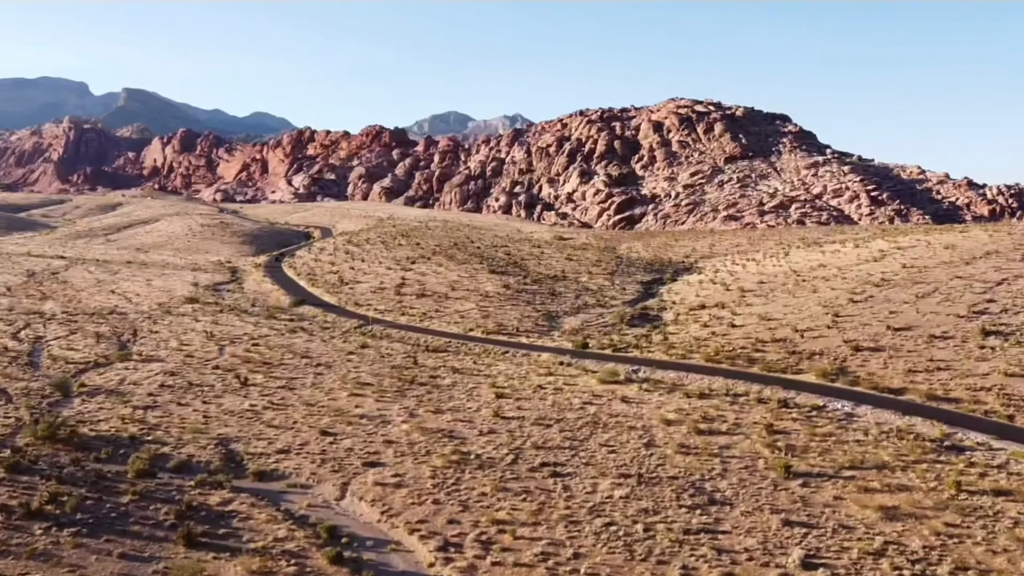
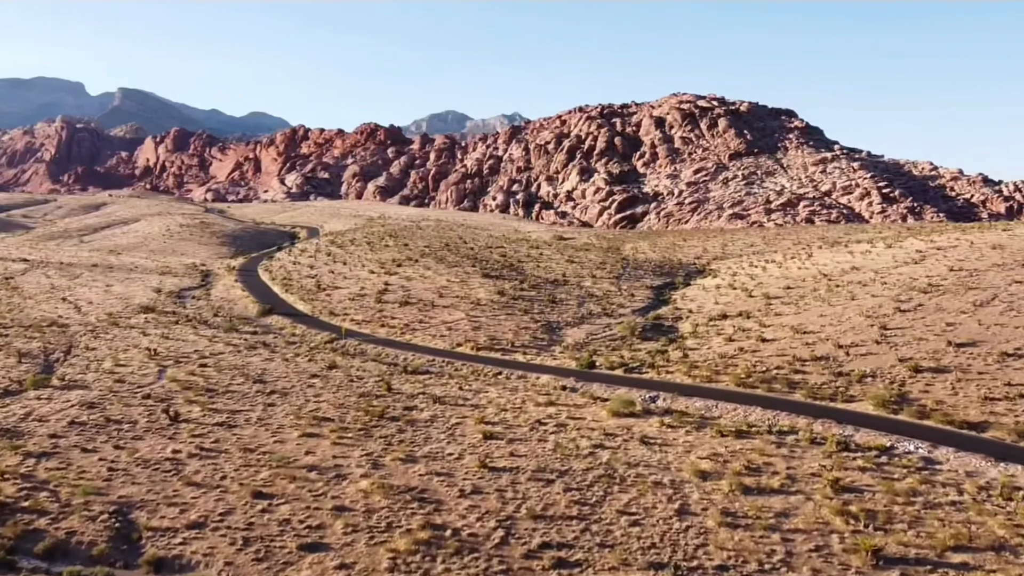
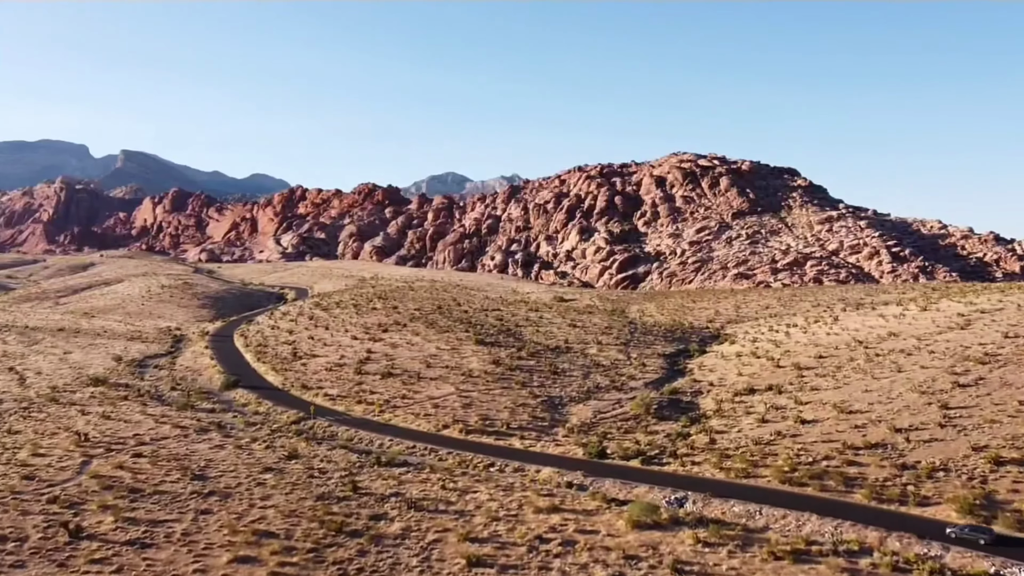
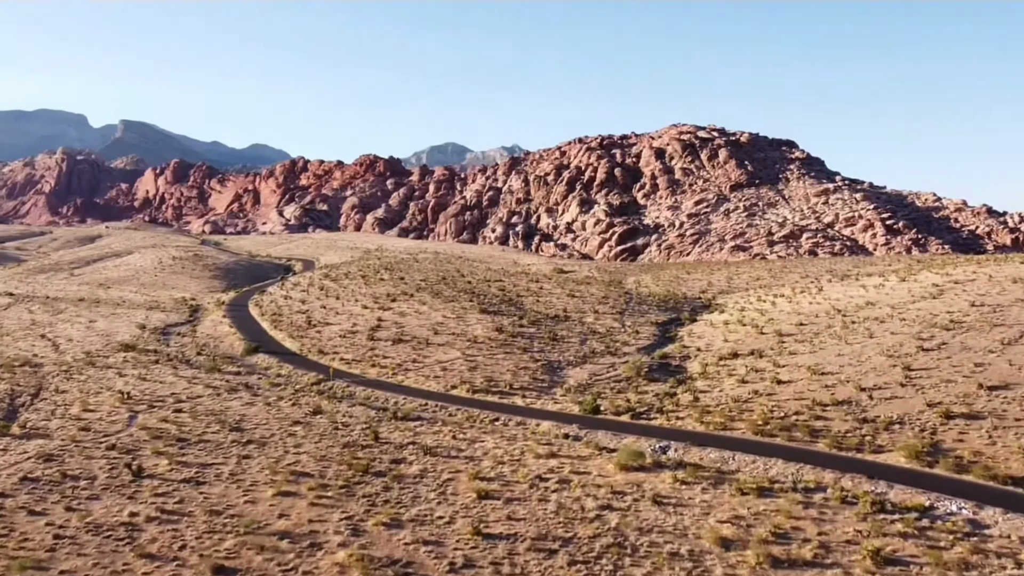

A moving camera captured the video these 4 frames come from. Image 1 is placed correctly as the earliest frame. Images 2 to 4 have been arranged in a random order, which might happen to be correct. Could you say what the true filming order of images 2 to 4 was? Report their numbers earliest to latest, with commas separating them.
2, 4, 3
